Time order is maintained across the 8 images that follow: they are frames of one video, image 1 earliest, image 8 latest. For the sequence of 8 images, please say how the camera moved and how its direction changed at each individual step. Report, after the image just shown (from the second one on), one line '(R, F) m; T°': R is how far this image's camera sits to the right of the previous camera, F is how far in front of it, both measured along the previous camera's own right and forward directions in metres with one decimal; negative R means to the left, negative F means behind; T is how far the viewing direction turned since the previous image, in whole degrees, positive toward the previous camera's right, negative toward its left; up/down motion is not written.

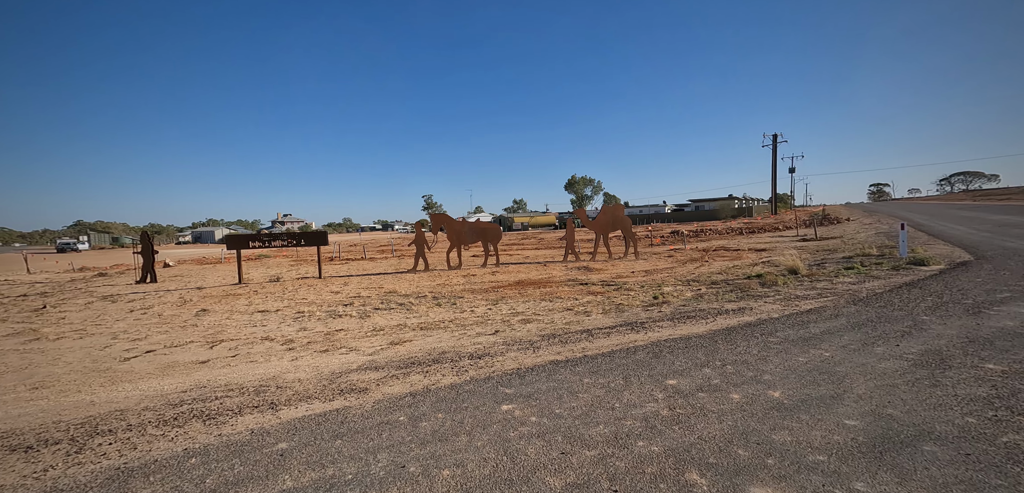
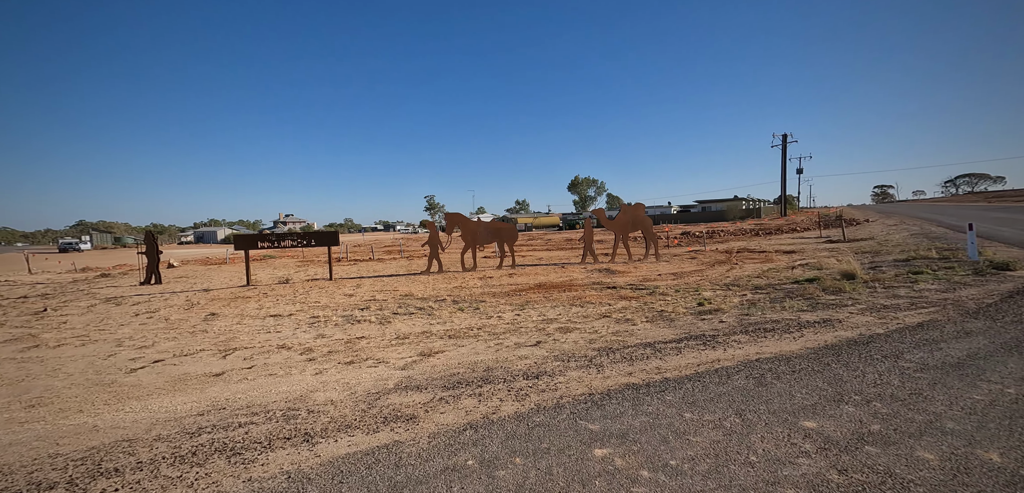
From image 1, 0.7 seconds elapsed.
(-0.2, +0.3) m; -1°
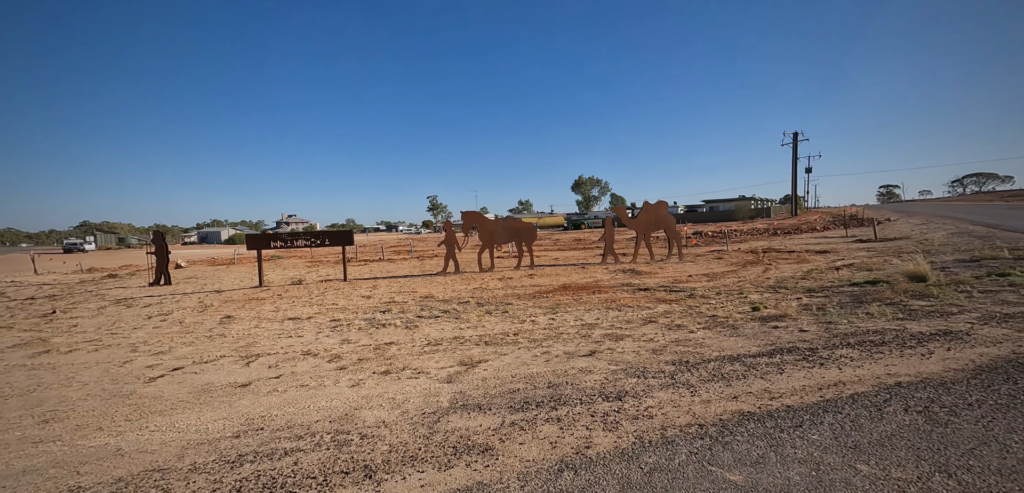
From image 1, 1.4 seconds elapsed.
(-0.3, +0.3) m; -1°
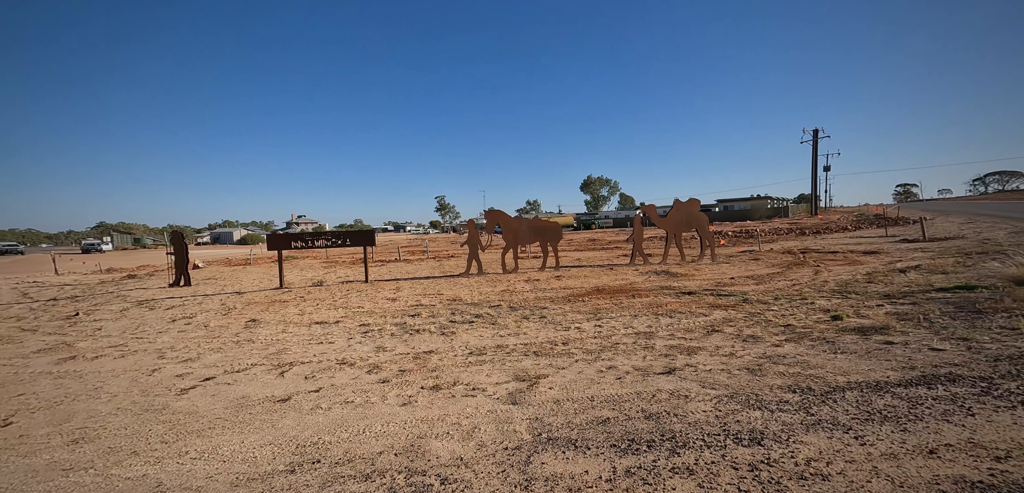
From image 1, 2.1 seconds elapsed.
(-0.3, +0.3) m; -2°
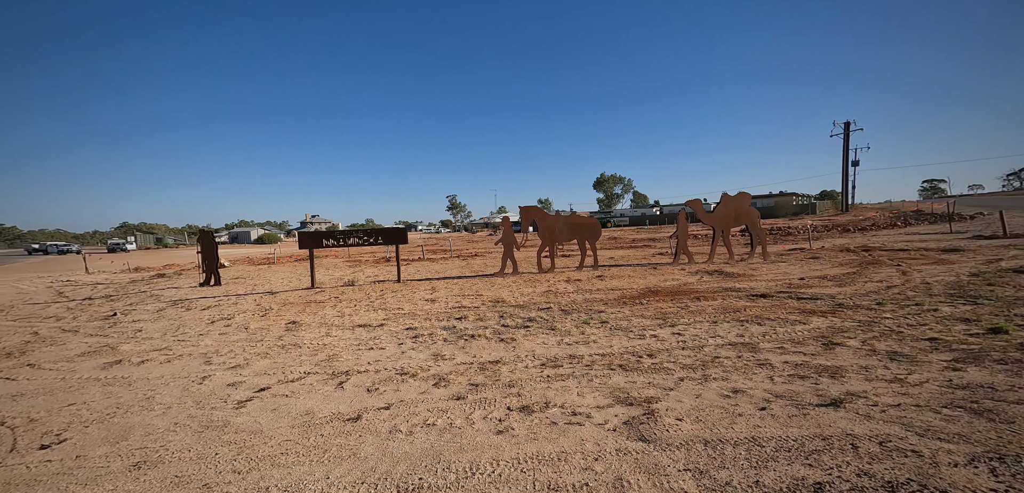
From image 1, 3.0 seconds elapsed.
(-0.5, +0.4) m; -3°
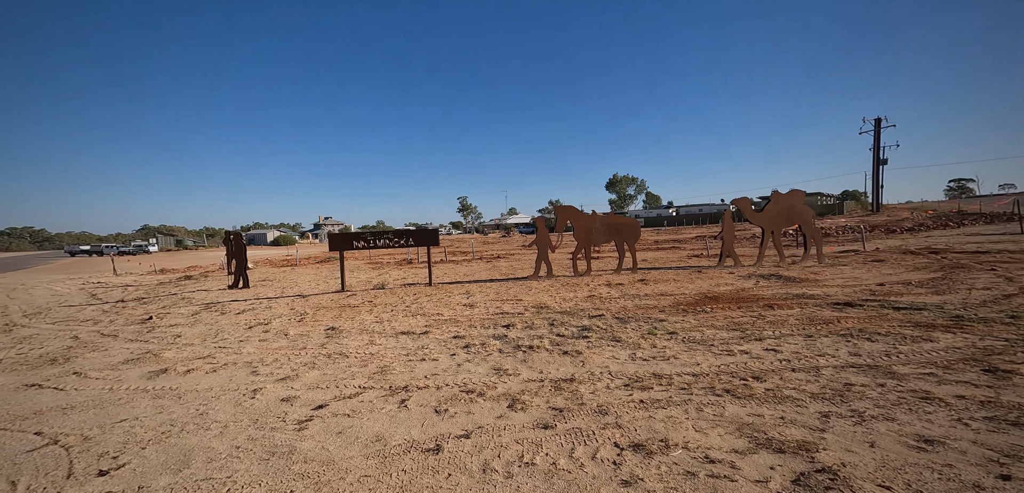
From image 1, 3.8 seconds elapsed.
(-0.5, +0.4) m; -3°
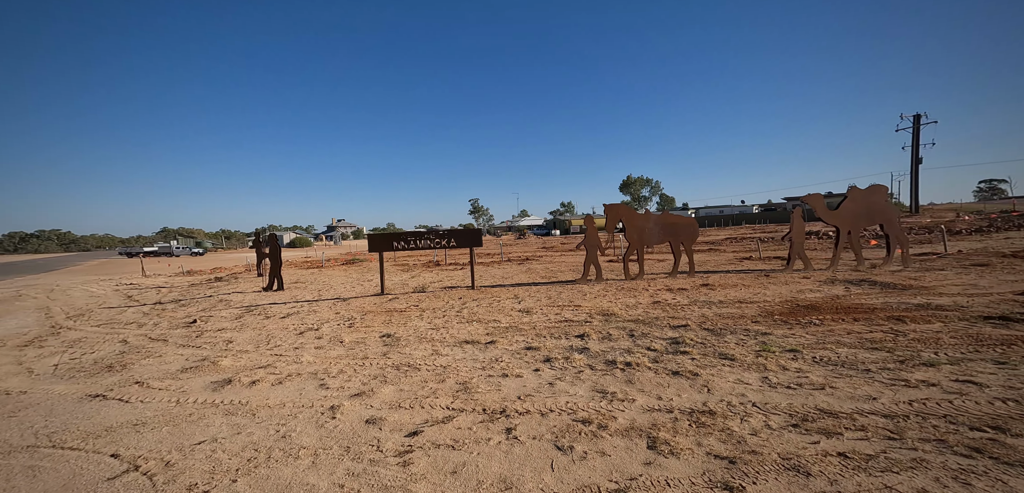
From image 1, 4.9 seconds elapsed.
(-0.9, +0.7) m; -4°
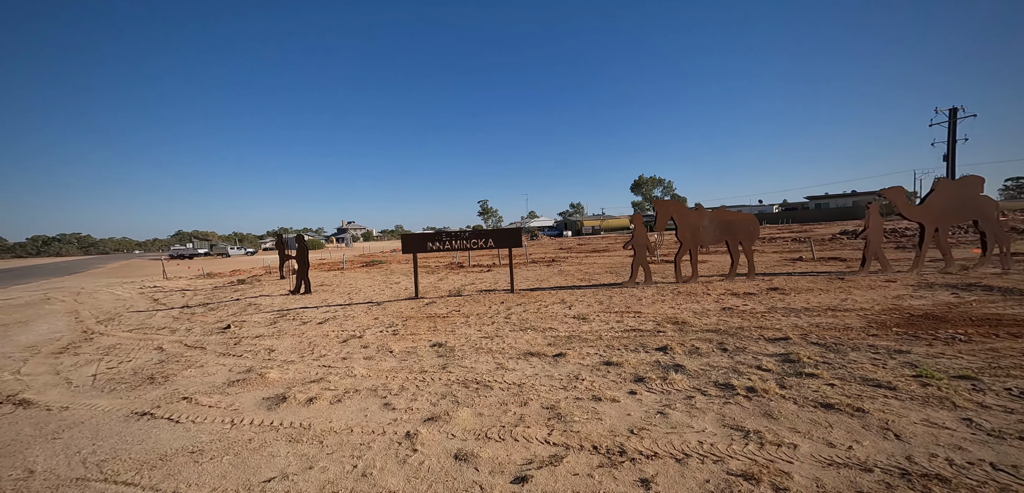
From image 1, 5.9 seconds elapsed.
(-0.9, +0.9) m; -3°
